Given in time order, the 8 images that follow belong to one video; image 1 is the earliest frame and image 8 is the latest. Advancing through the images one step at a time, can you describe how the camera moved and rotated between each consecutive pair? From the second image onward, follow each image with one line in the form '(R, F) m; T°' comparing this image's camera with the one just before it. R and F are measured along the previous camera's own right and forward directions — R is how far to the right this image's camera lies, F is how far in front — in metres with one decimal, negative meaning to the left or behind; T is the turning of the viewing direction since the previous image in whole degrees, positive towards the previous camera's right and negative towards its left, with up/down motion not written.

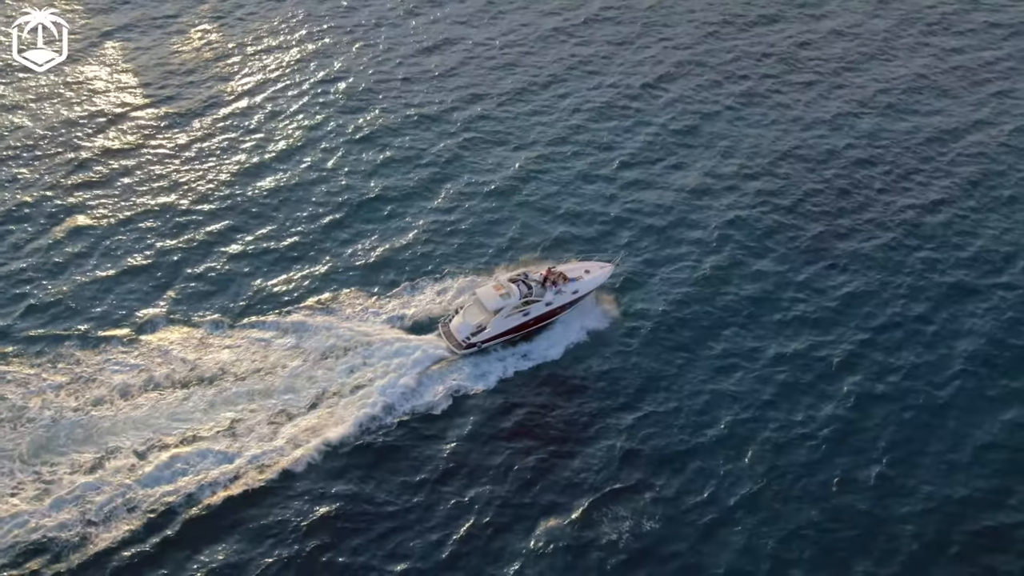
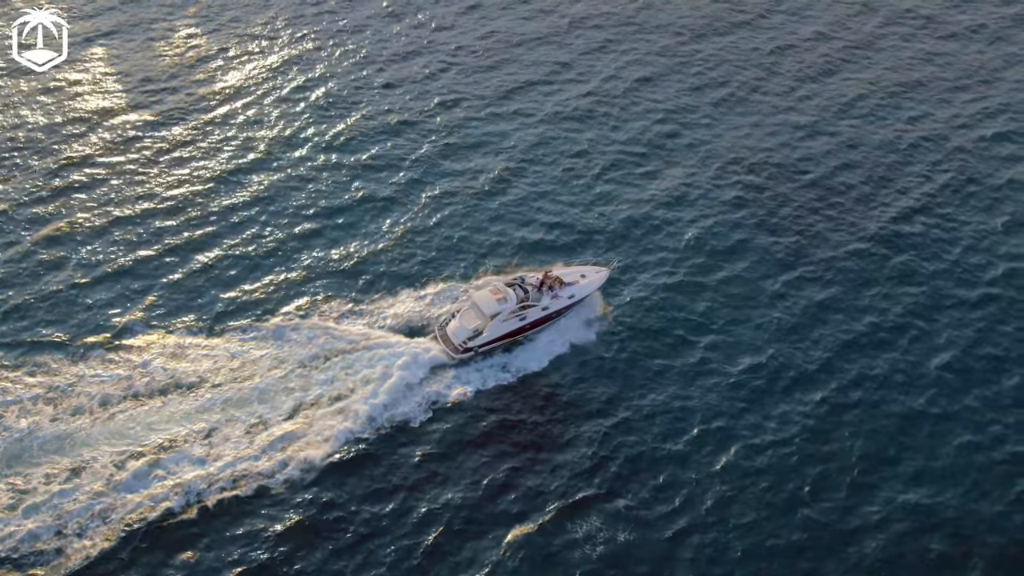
(+1.2, +0.3) m; 0°
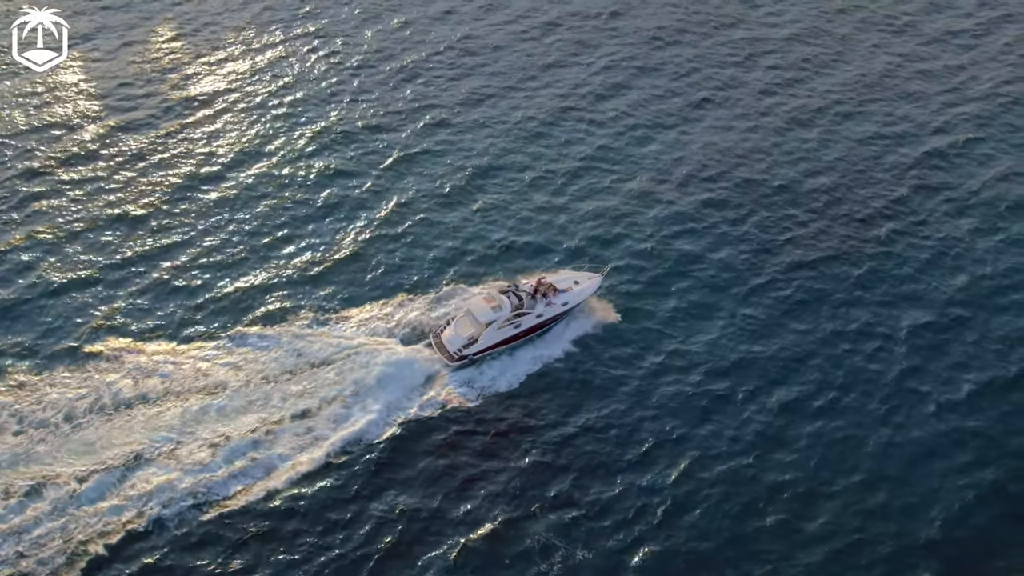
(+2.0, +0.4) m; 0°
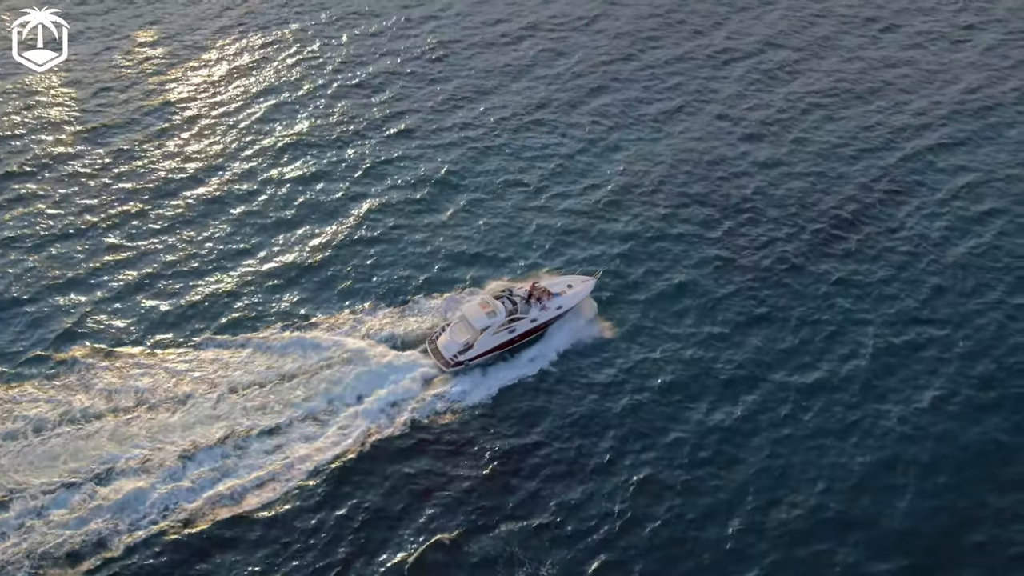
(+1.6, +0.3) m; 0°
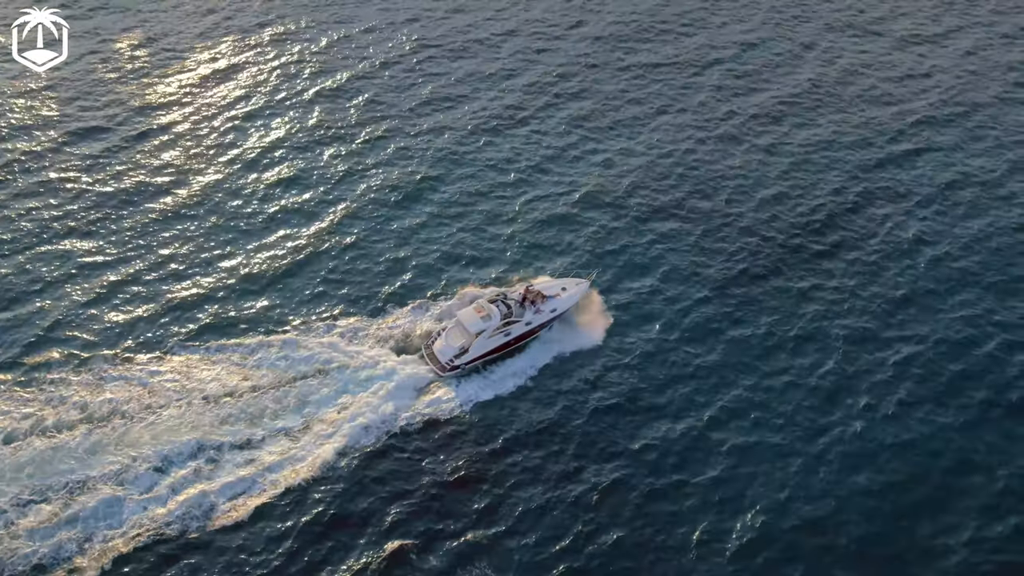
(+1.3, +0.5) m; 0°
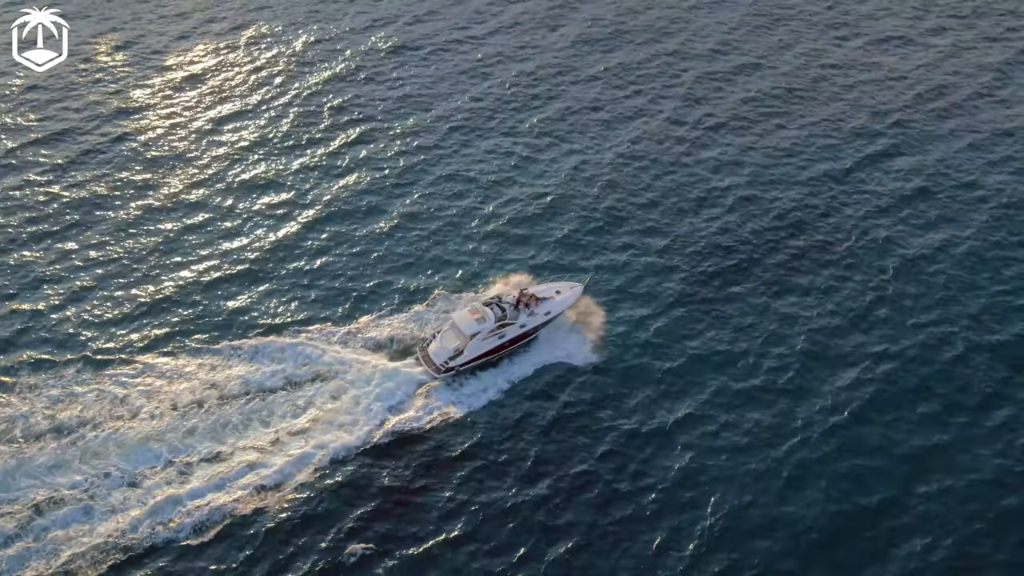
(+1.4, +0.8) m; 0°
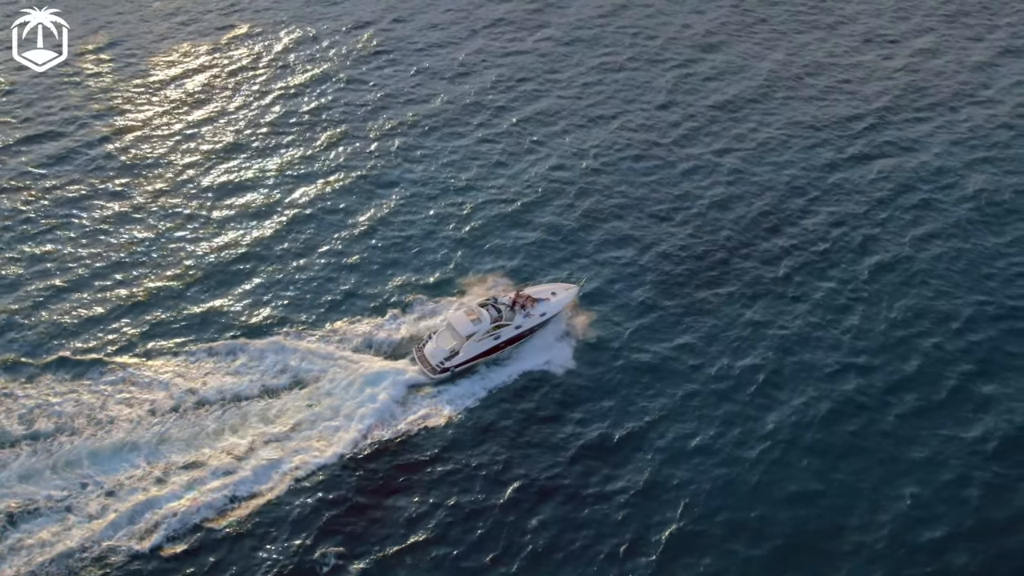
(+1.0, +0.6) m; 0°
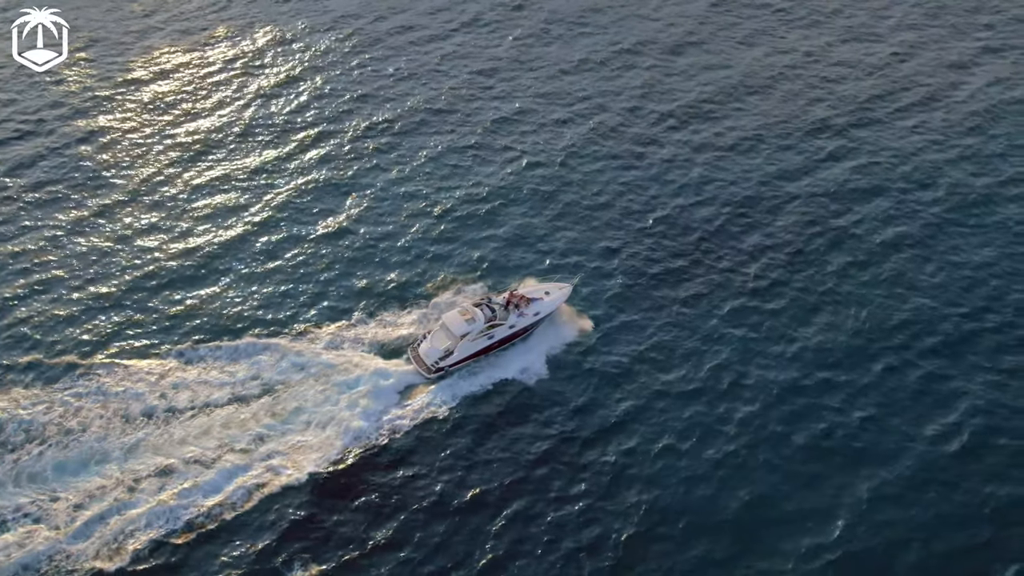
(+1.3, +0.6) m; 0°
